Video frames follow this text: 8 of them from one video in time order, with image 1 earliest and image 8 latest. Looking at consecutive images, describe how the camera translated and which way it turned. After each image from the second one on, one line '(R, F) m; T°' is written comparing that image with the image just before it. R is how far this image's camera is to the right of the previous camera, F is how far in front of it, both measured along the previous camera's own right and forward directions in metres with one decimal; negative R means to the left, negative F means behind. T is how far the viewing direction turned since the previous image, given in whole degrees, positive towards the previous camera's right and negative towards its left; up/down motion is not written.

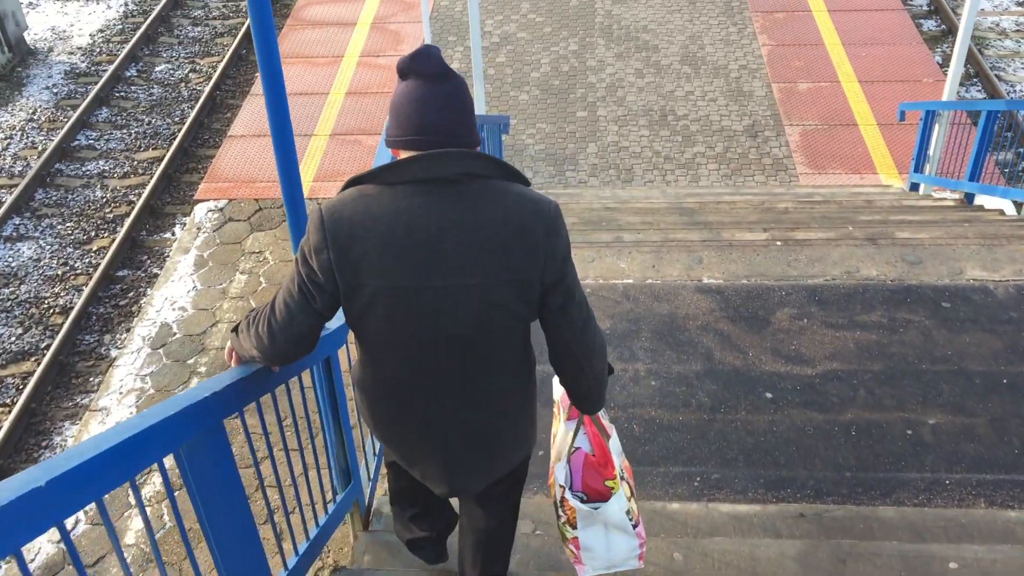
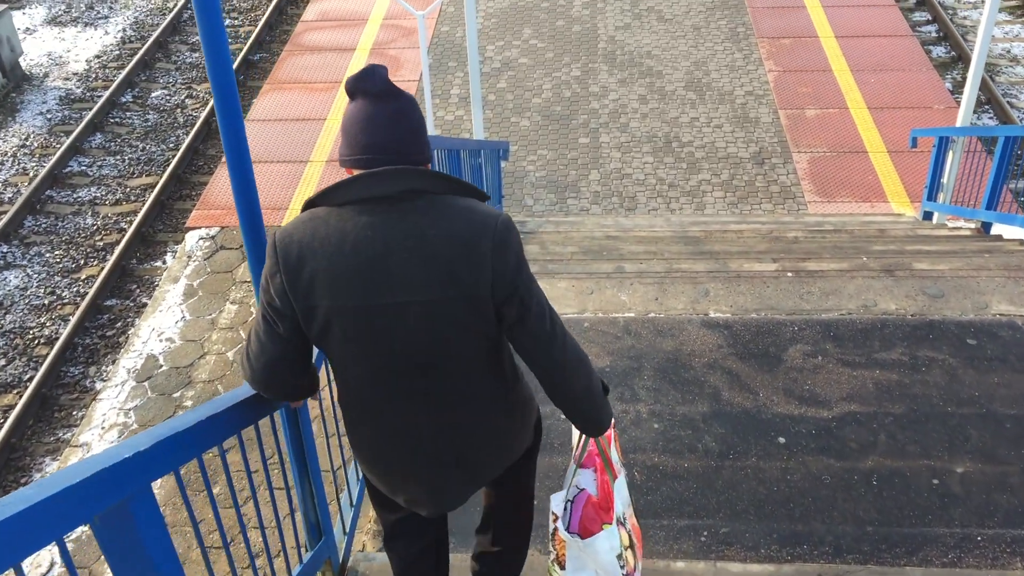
(0.0, +0.2) m; 0°
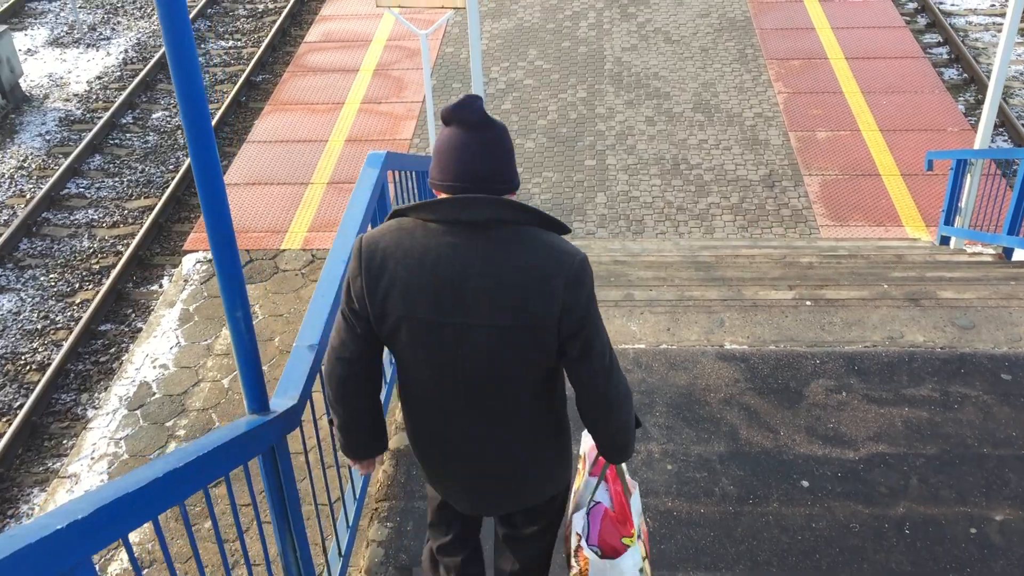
(0.0, +0.2) m; 0°
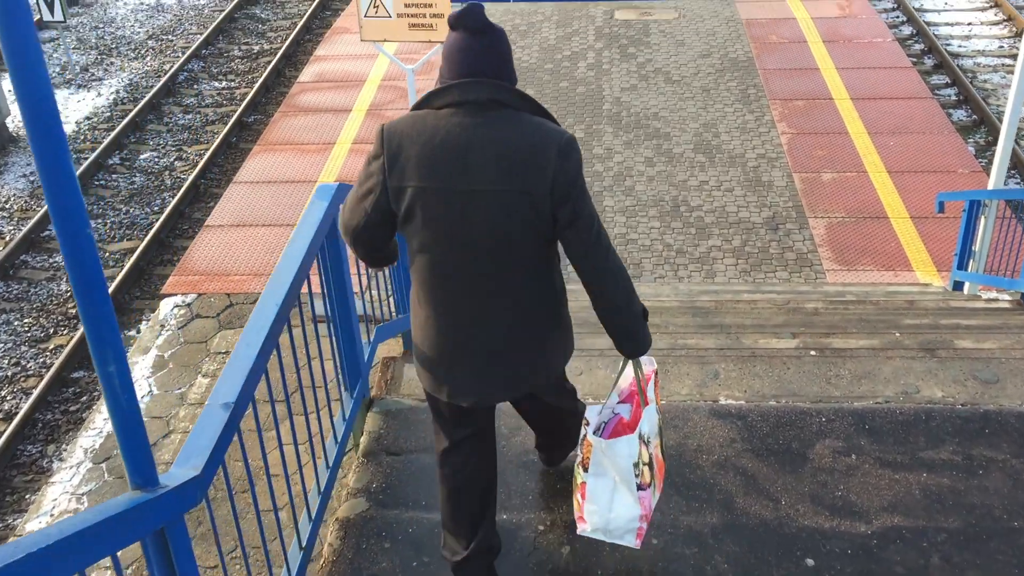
(+0.1, +0.3) m; 0°
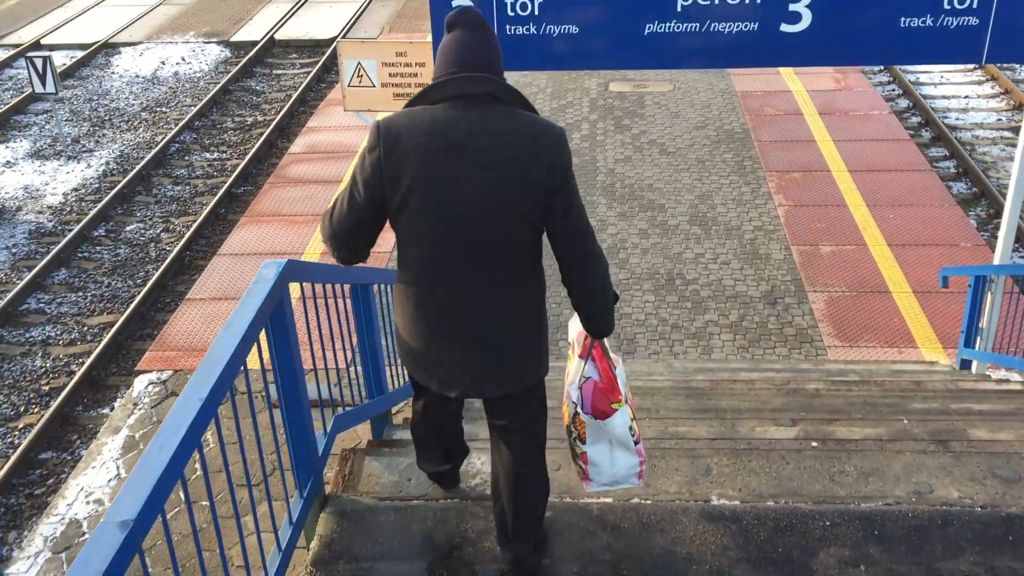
(+0.1, +0.3) m; 0°
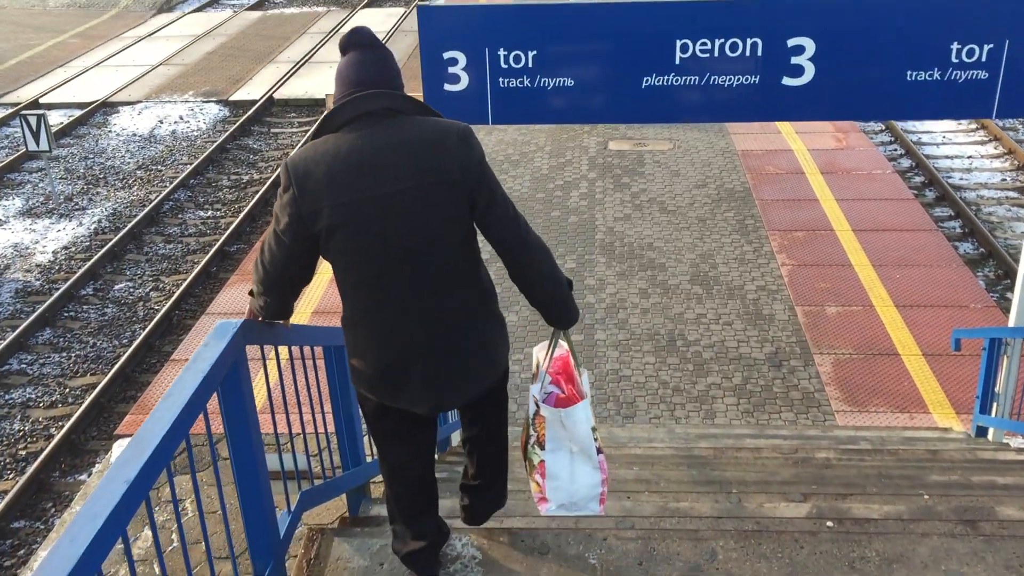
(0.0, +0.2) m; 0°
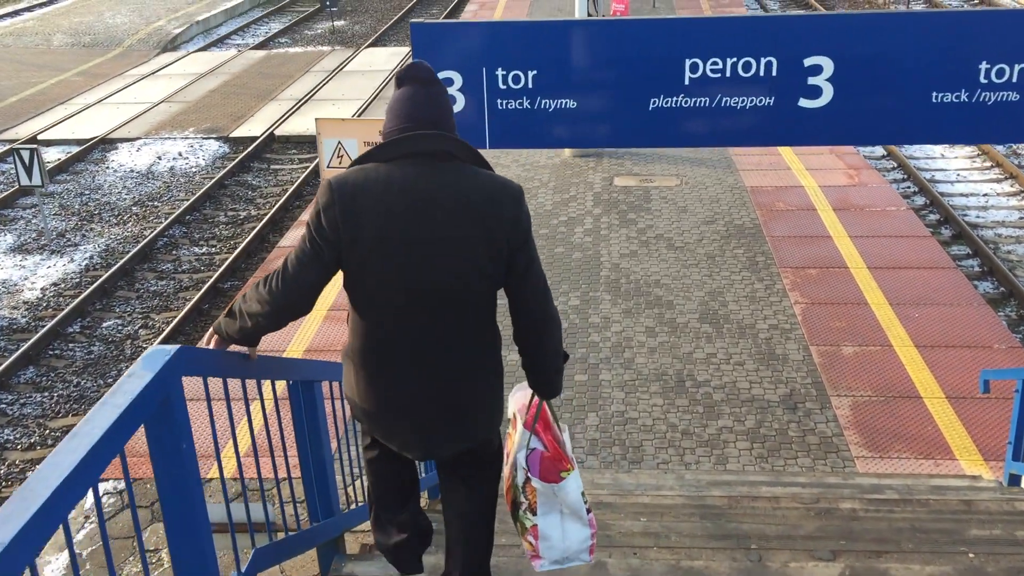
(0.0, +0.3) m; 0°
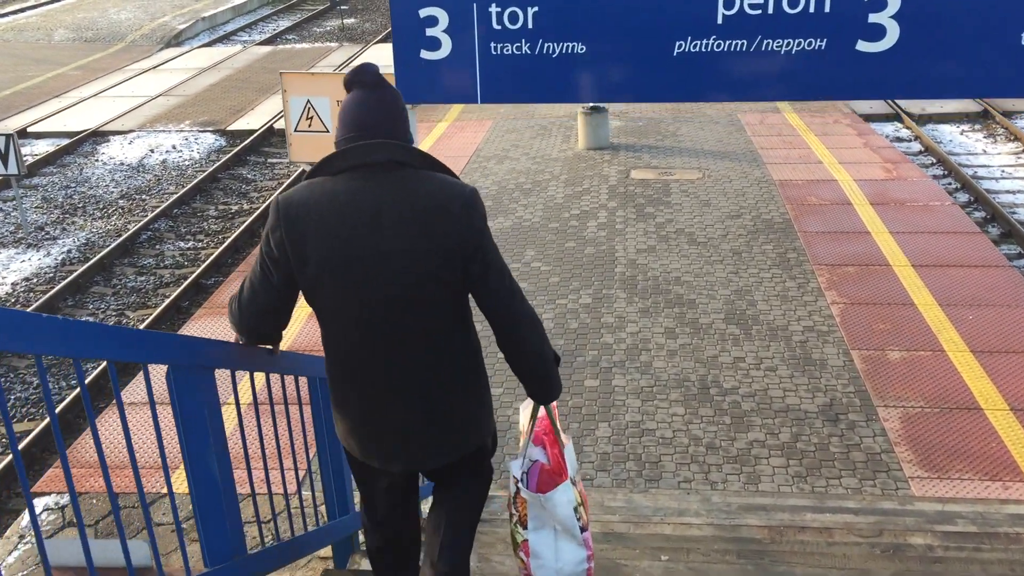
(+0.1, +0.8) m; -1°
